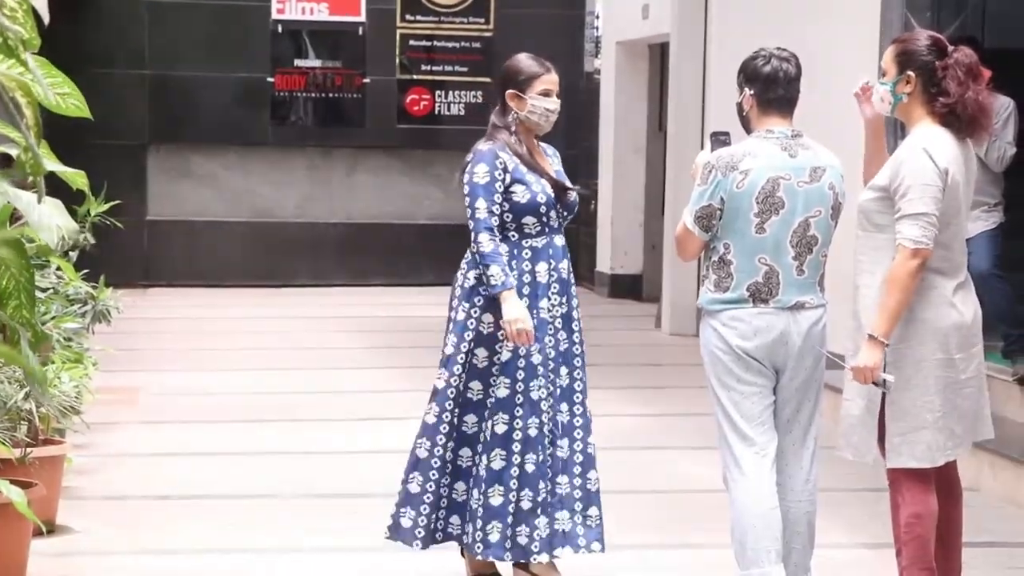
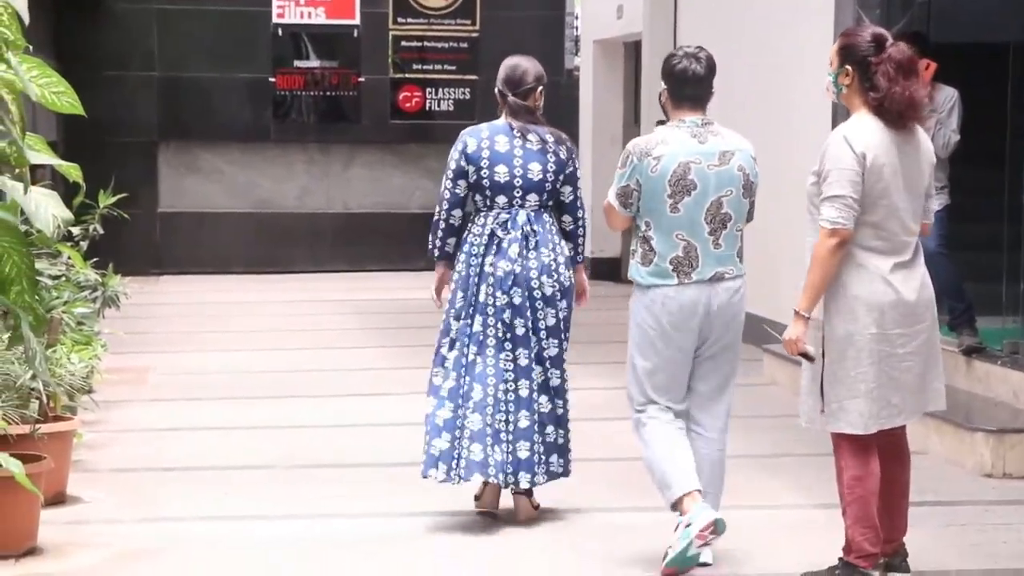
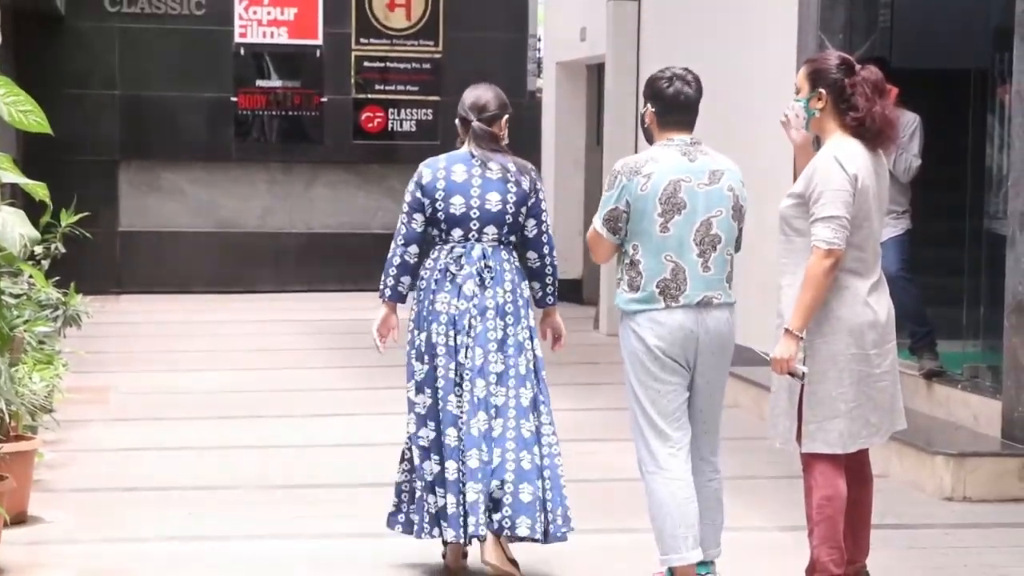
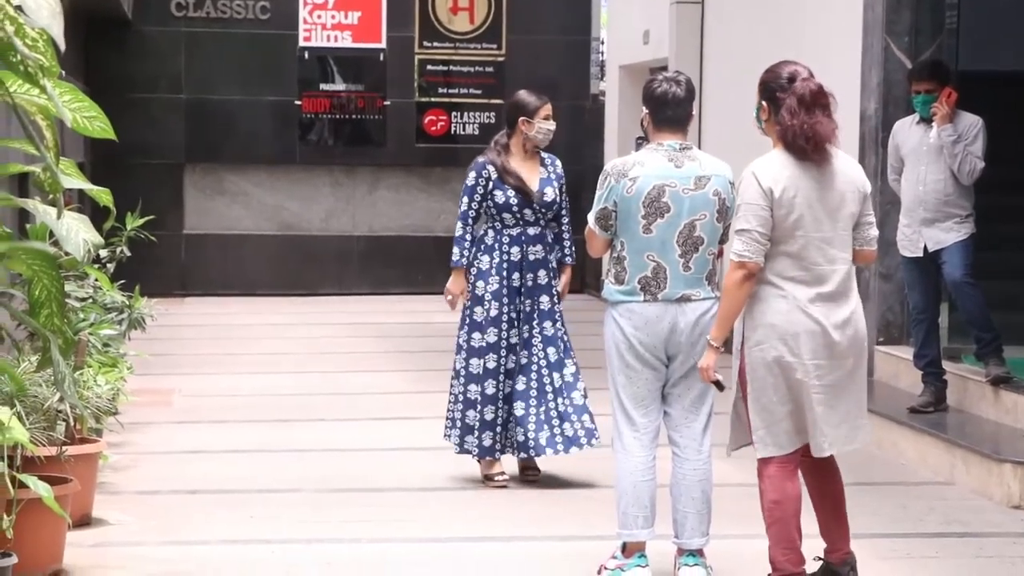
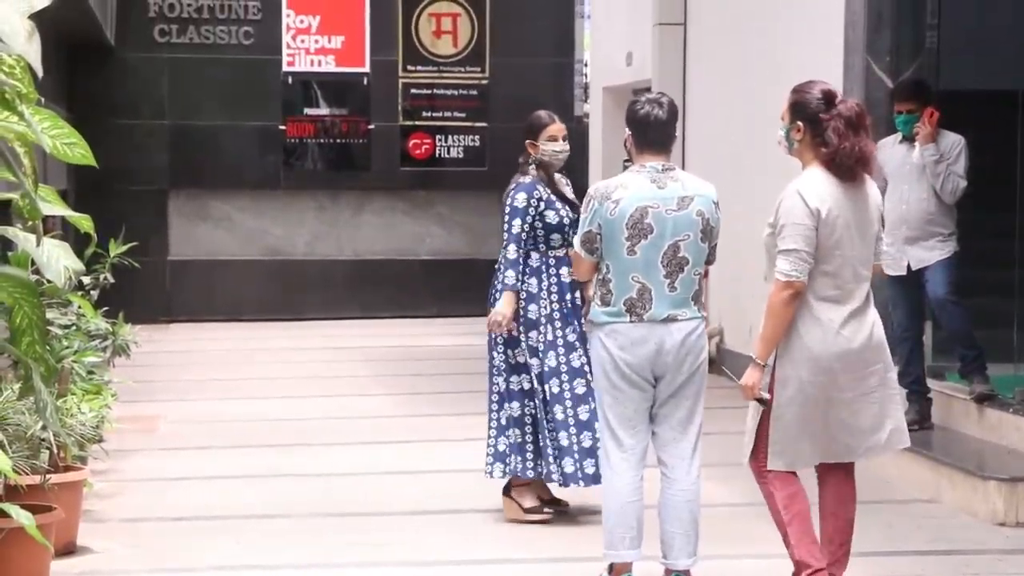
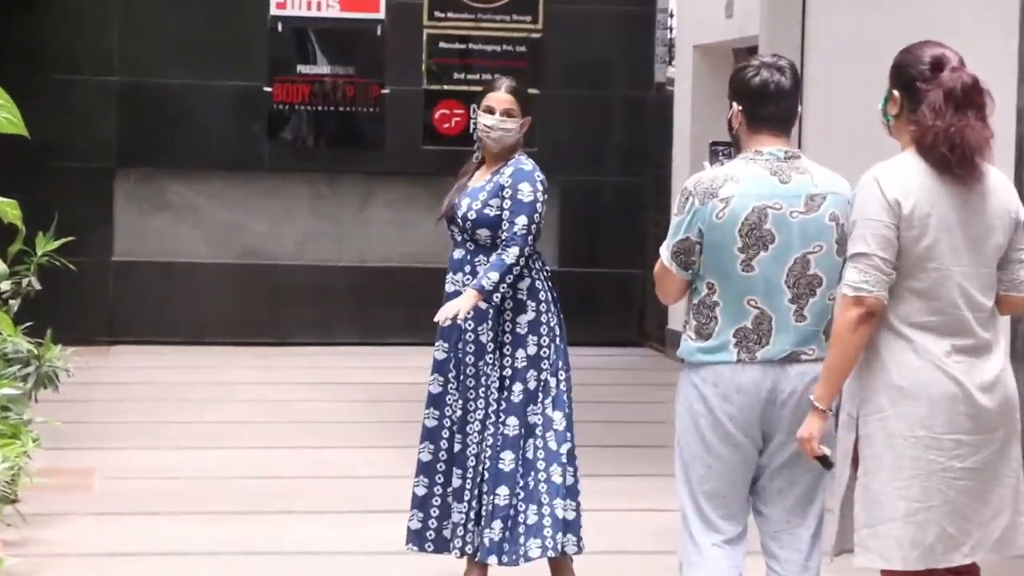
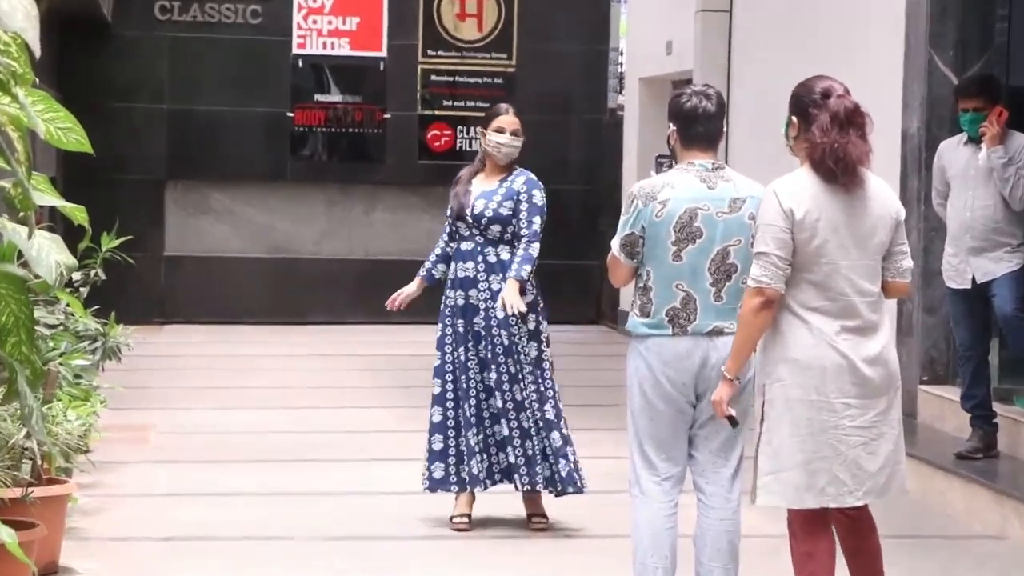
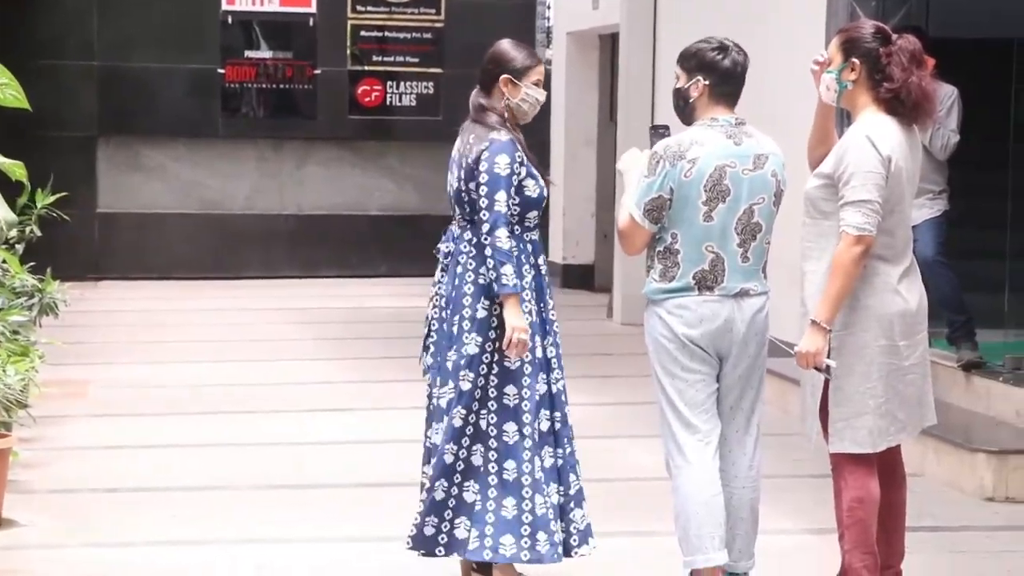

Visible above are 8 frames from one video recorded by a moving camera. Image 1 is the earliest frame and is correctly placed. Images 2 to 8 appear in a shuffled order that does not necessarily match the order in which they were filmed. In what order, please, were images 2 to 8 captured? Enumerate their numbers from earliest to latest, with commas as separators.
8, 3, 2, 5, 4, 7, 6
